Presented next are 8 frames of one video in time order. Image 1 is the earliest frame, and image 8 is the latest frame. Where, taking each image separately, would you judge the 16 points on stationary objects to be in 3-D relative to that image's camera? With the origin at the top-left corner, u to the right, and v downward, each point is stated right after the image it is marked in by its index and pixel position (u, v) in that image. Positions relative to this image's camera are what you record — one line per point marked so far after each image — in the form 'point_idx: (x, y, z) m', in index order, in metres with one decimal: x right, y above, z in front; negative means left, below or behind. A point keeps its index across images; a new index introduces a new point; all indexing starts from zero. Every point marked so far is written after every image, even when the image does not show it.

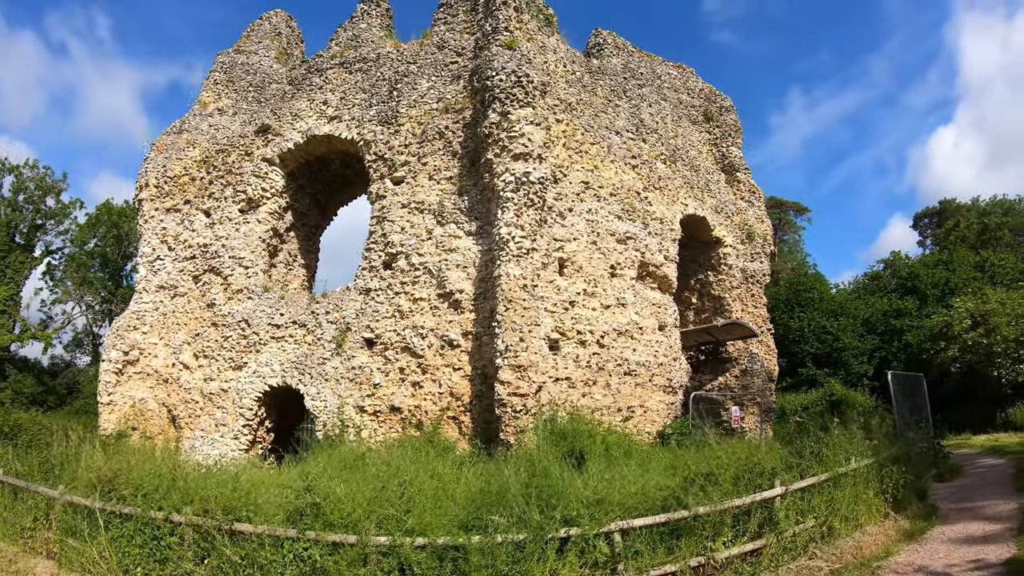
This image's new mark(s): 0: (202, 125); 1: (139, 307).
0: (-5.8, +3.0, +12.0) m
1: (-6.4, -0.3, +11.1) m
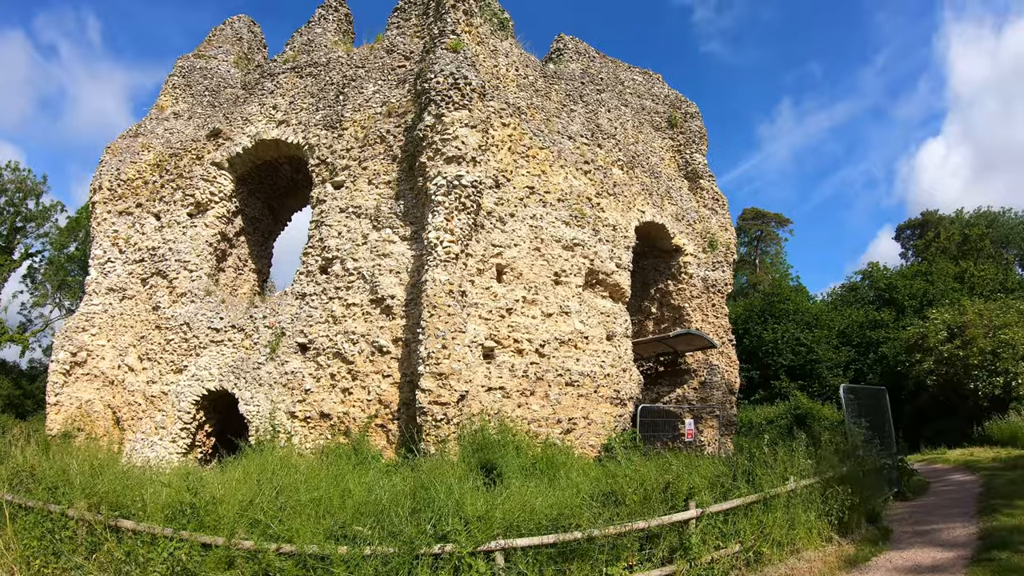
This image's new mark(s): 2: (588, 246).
0: (-6.7, +3.0, +12.0) m
1: (-7.4, -0.4, +11.2) m
2: (+1.4, +0.8, +11.6) m
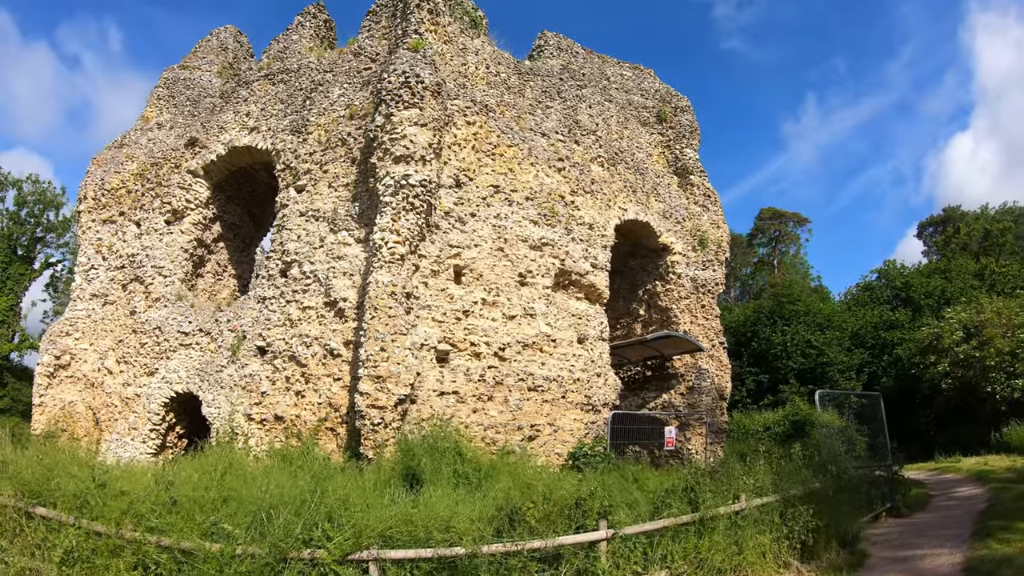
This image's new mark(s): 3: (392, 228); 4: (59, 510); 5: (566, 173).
0: (-7.2, +2.9, +12.4) m
1: (-7.9, -0.5, +11.6) m
2: (+0.8, +0.8, +11.3) m
3: (-1.7, +0.9, +9.2) m
4: (-4.6, -2.3, +6.5) m
5: (+1.0, +2.2, +12.1) m
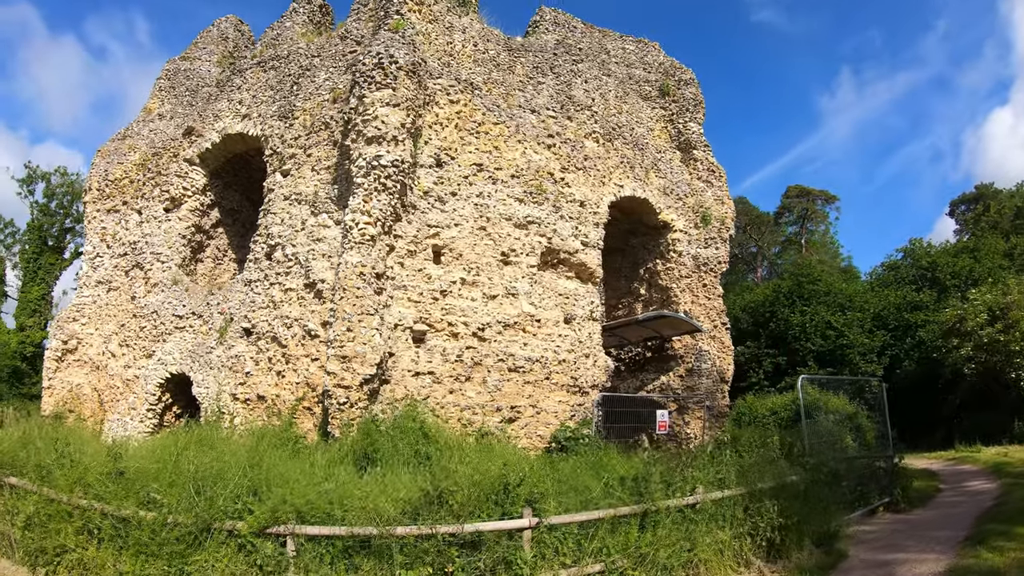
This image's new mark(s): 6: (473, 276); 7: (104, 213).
0: (-7.4, +3.2, +12.8) m
1: (-8.1, -0.2, +12.0) m
2: (+0.6, +1.1, +11.1) m
3: (-2.1, +1.1, +9.2) m
4: (-5.2, -2.1, +6.8) m
5: (+0.8, +2.6, +11.9) m
6: (-0.6, +0.2, +10.2) m
7: (-8.0, +1.5, +12.6) m
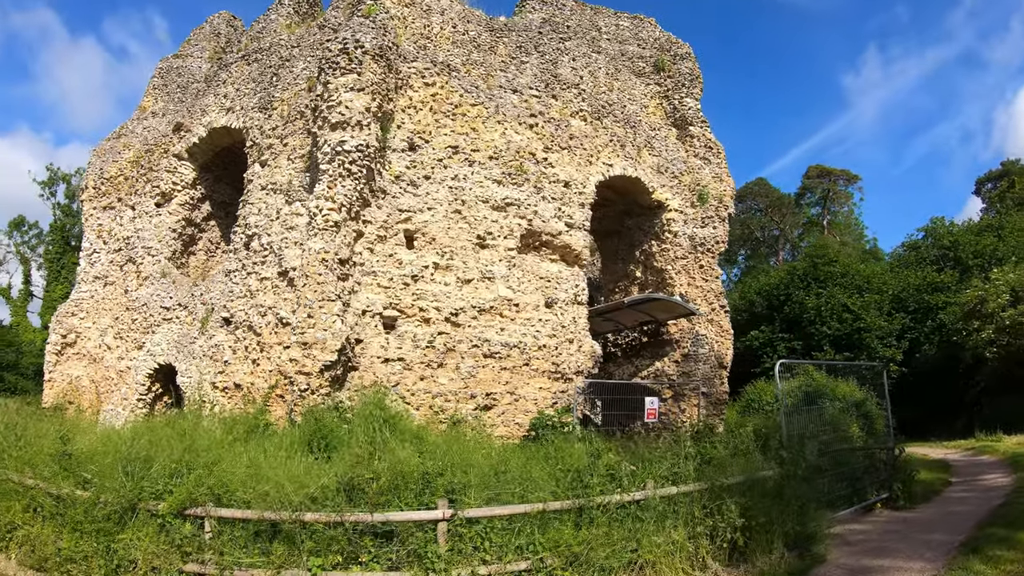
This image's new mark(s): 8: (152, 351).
0: (-7.6, +3.3, +13.1) m
1: (-8.4, -0.1, +12.4) m
2: (+0.2, +1.4, +10.9) m
3: (-2.6, +1.3, +9.1) m
4: (-5.7, -2.0, +7.0) m
5: (+0.5, +2.8, +11.6) m
6: (-1.0, +0.4, +10.1) m
7: (-8.3, +1.6, +12.9) m
8: (-6.2, -1.1, +11.1) m
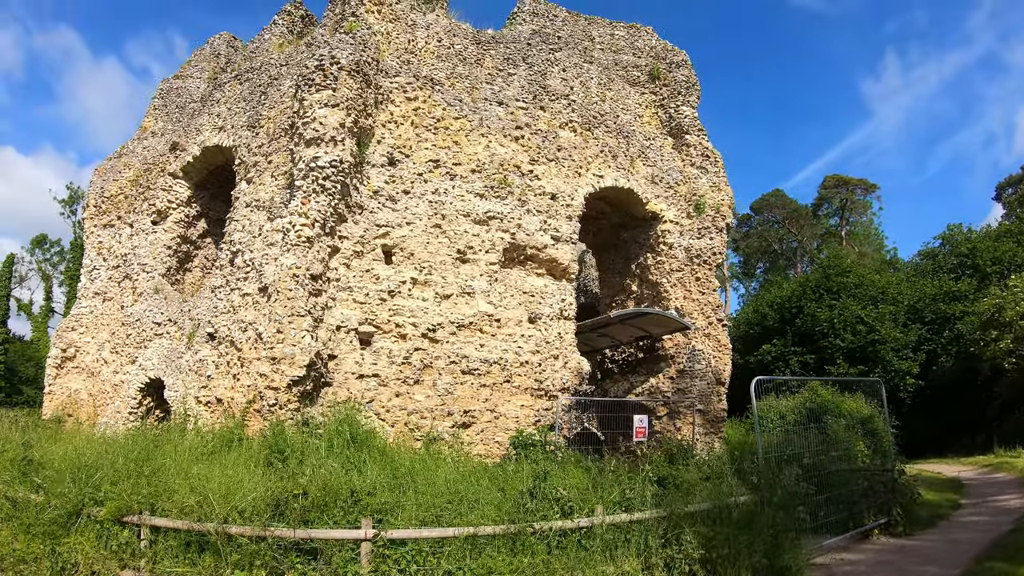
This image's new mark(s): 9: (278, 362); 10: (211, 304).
0: (-7.8, +2.9, +13.4) m
1: (-8.6, -0.5, +12.7) m
2: (-0.1, +1.1, +10.7) m
3: (-3.0, +1.1, +9.1) m
4: (-6.2, -2.2, +7.1) m
5: (+0.2, +2.6, +11.5) m
6: (-1.3, +0.2, +10.0) m
7: (-8.4, +1.3, +13.2) m
8: (-6.5, -1.4, +11.3) m
9: (-3.0, -1.0, +8.5) m
10: (-5.0, -0.3, +10.7) m
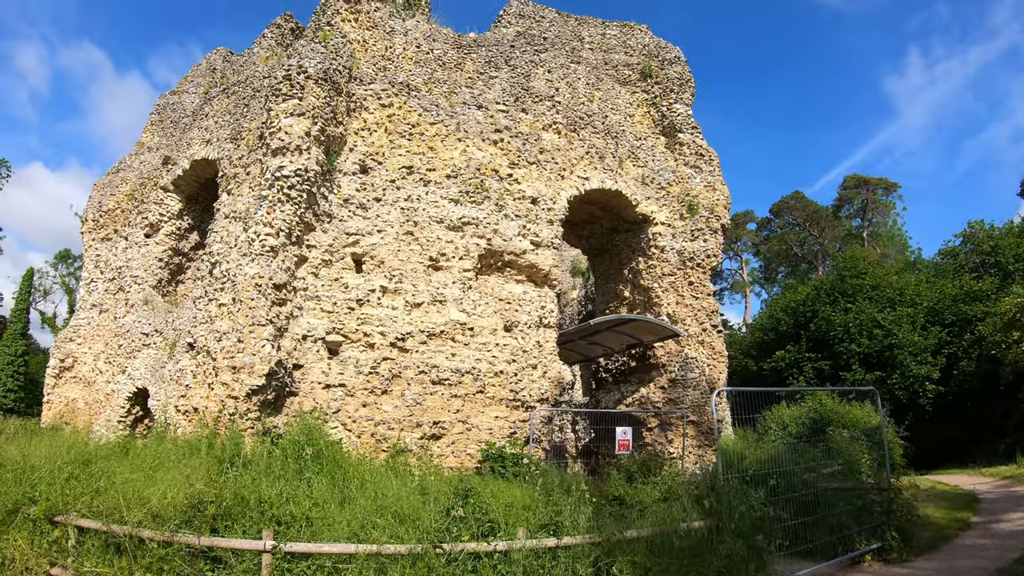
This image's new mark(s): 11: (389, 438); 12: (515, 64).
0: (-8.0, +2.7, +13.6) m
1: (-8.8, -0.7, +13.0) m
2: (-0.5, +1.0, +10.5) m
3: (-3.5, +1.0, +9.1) m
4: (-6.8, -2.4, +7.2) m
5: (-0.1, +2.5, +11.2) m
6: (-1.8, +0.1, +9.8) m
7: (-8.6, +1.0, +13.5) m
8: (-6.8, -1.6, +11.4) m
9: (-3.5, -1.1, +8.4) m
10: (-5.4, -0.5, +10.8) m
11: (-1.7, -2.1, +9.1) m
12: (+0.1, +4.2, +12.1) m
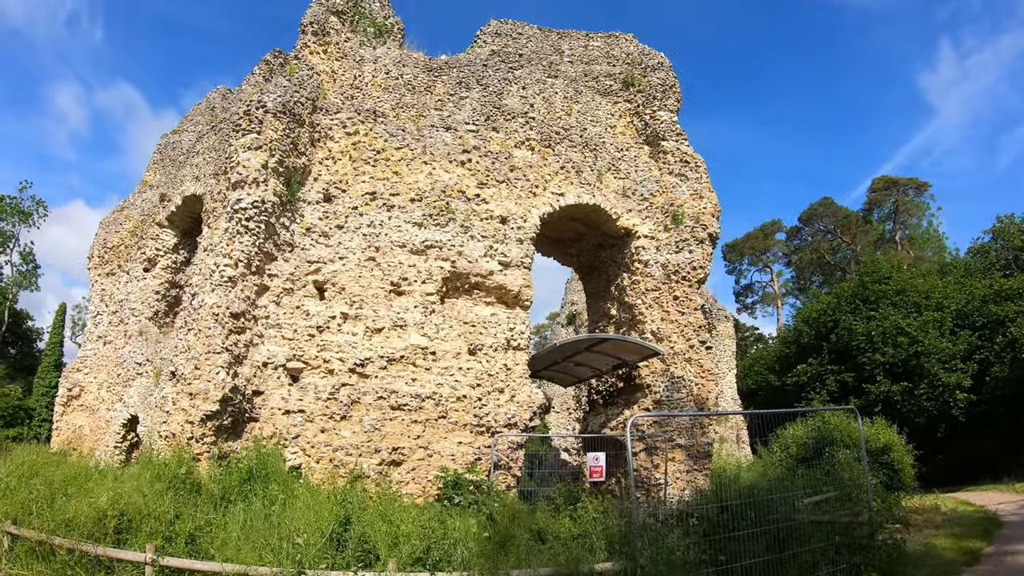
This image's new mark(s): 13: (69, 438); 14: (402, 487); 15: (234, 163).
0: (-8.3, +1.9, +14.3) m
1: (-9.0, -1.4, +13.6) m
2: (-1.0, +0.7, +10.3) m
3: (-4.2, +0.5, +9.2) m
4: (-7.5, -2.9, +7.6) m
5: (-0.7, +2.1, +11.1) m
6: (-2.4, -0.3, +9.8) m
7: (-8.9, +0.2, +14.1) m
8: (-7.1, -2.2, +11.8) m
9: (-4.2, -1.6, +8.5) m
10: (-5.8, -1.0, +11.0) m
11: (-2.3, -2.5, +9.0) m
12: (-0.5, +3.8, +12.0) m
13: (-9.0, -3.2, +13.1) m
14: (-1.6, -2.8, +9.1) m
15: (-4.2, +1.9, +9.6) m
